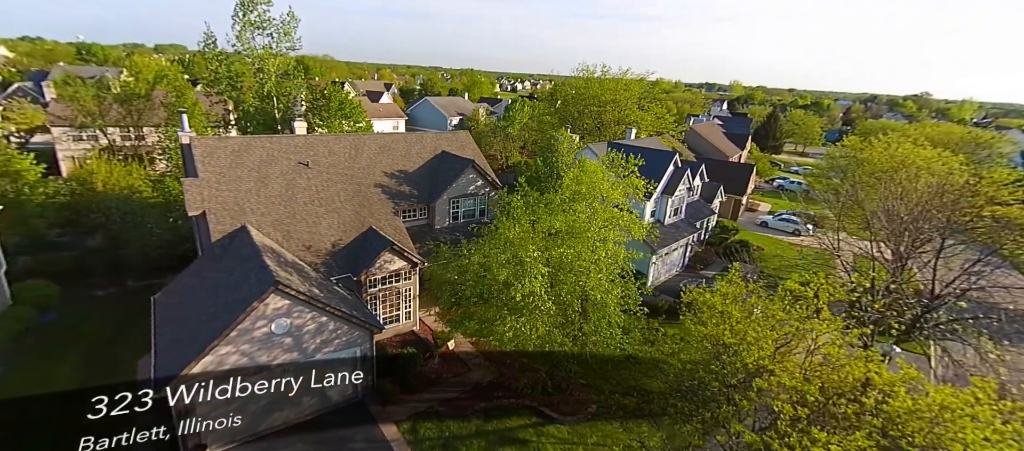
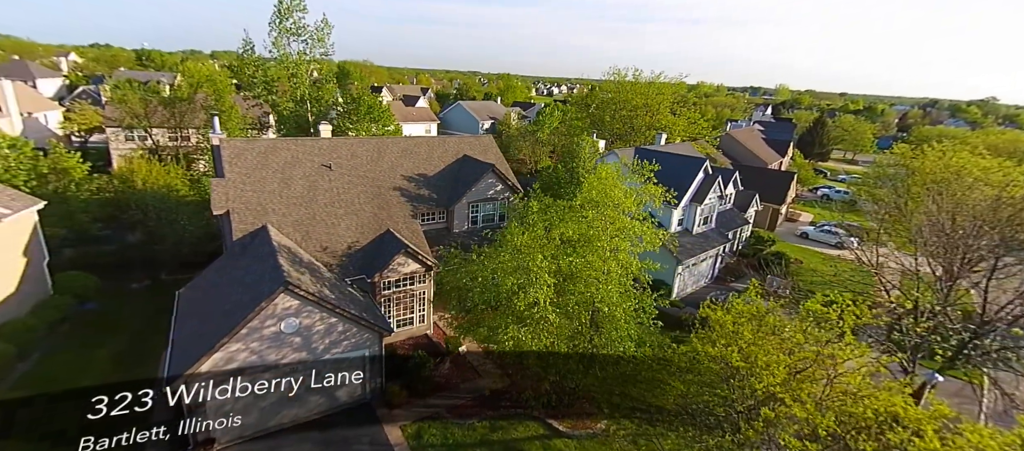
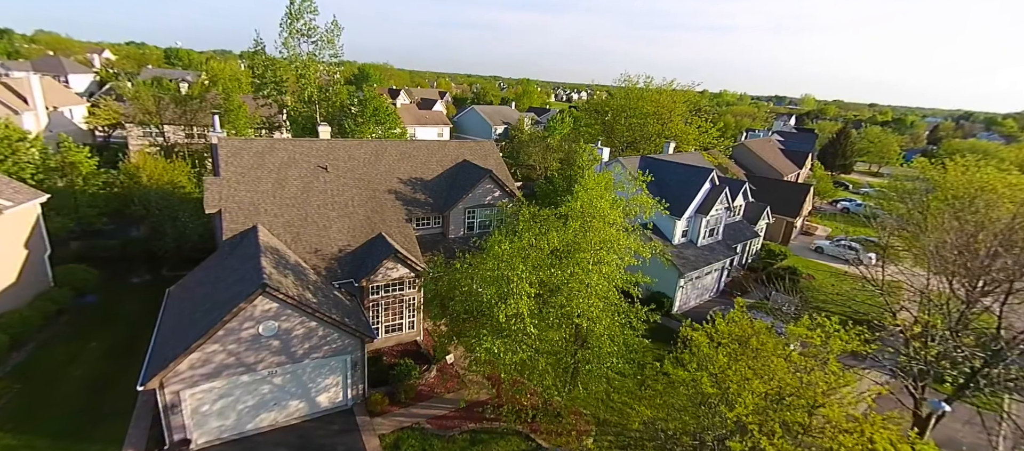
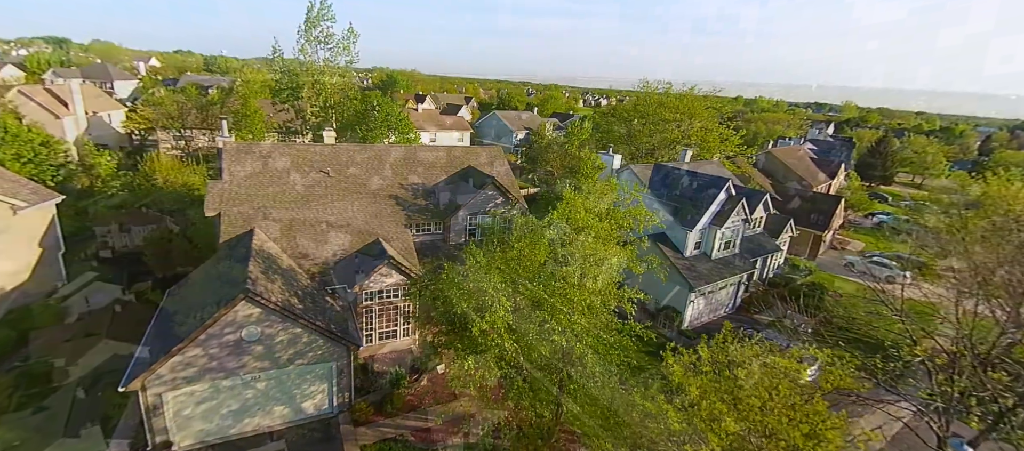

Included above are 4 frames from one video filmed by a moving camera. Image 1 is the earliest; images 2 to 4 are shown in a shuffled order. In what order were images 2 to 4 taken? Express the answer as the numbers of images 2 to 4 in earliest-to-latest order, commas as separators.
2, 3, 4
